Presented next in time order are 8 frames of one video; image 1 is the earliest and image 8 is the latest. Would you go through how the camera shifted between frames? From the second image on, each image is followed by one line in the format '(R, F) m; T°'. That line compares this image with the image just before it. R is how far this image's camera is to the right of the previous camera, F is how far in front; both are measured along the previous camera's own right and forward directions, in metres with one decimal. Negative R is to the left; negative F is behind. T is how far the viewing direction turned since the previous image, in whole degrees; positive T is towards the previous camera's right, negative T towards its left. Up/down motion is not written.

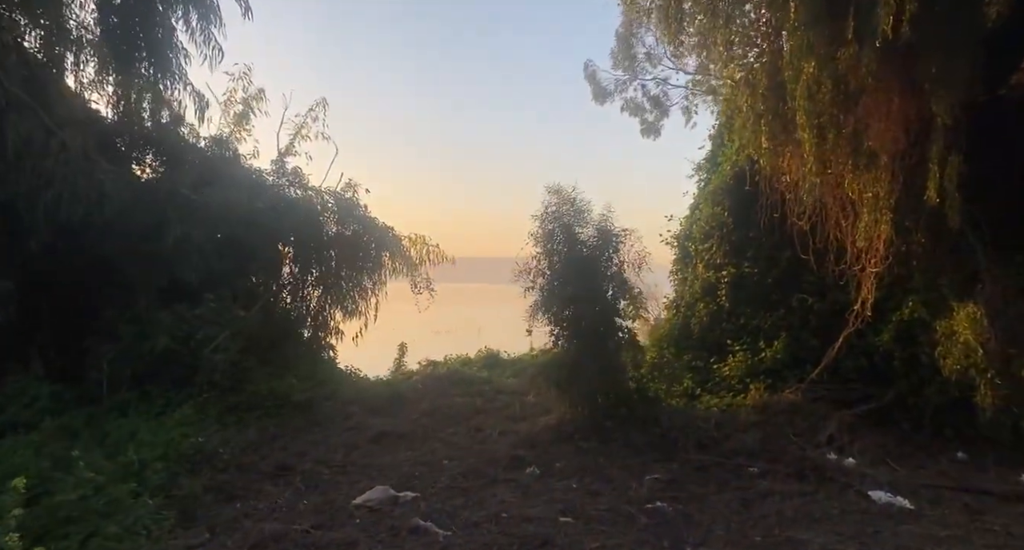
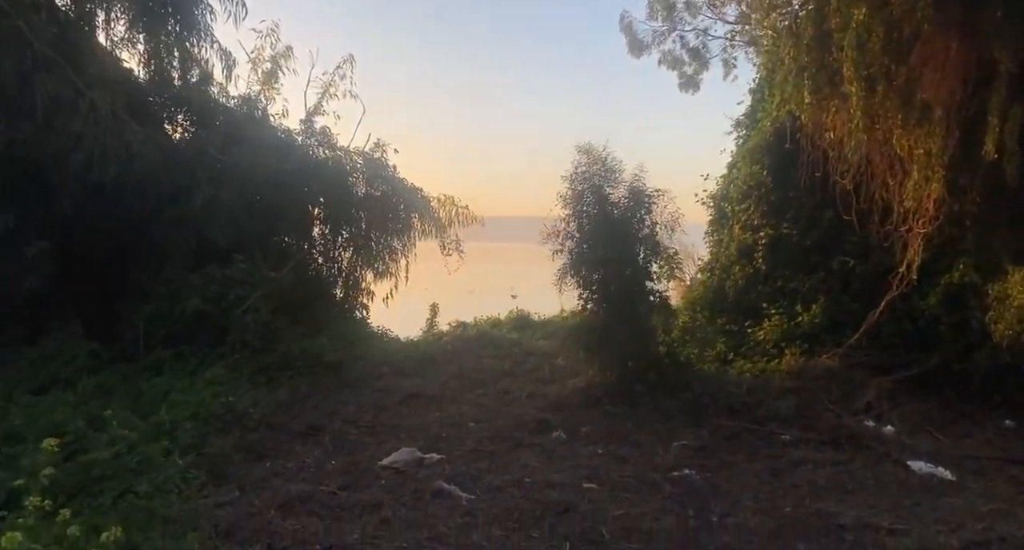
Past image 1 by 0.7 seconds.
(0.0, +0.1) m; -3°
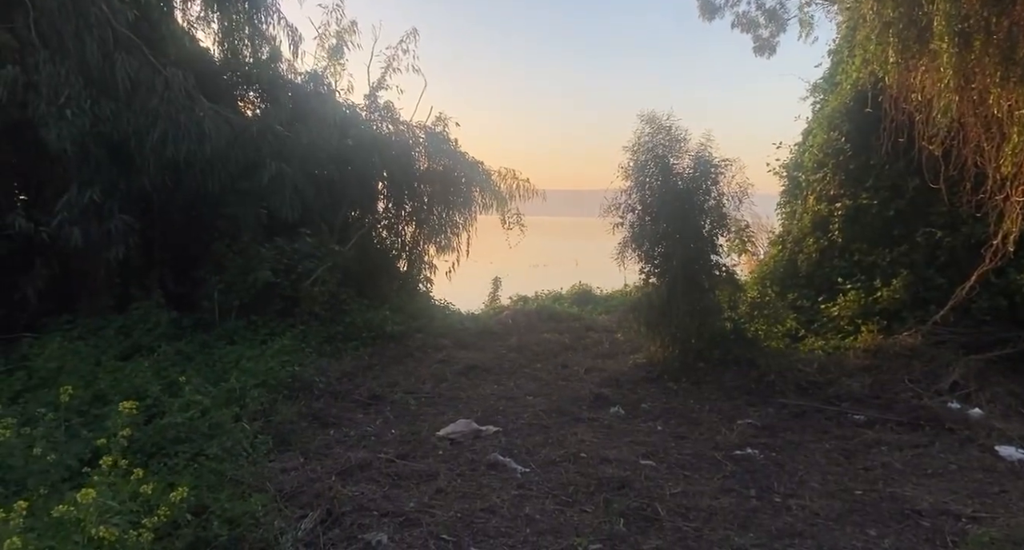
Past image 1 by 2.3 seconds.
(0.0, 0.0) m; -6°
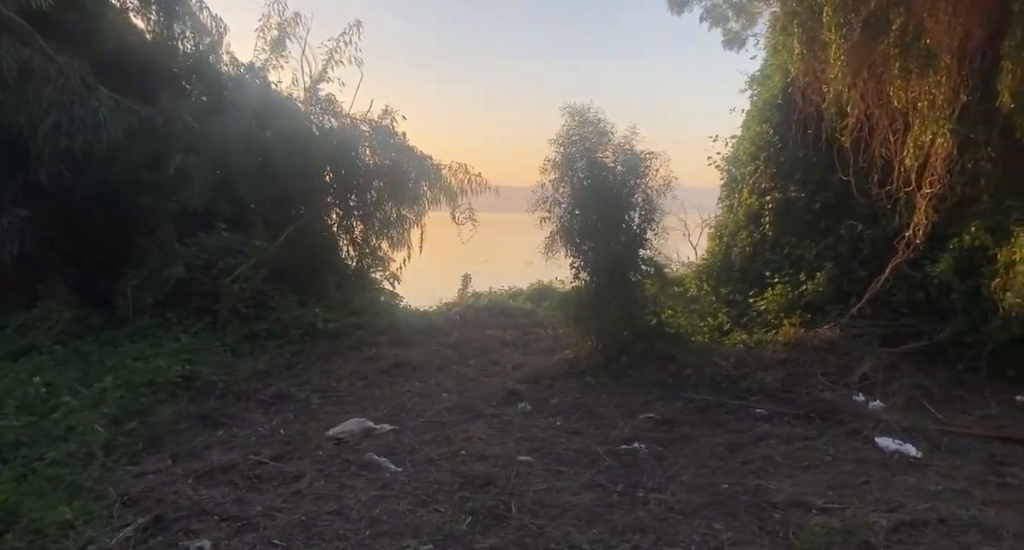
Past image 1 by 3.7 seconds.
(+0.5, 0.0) m; +2°
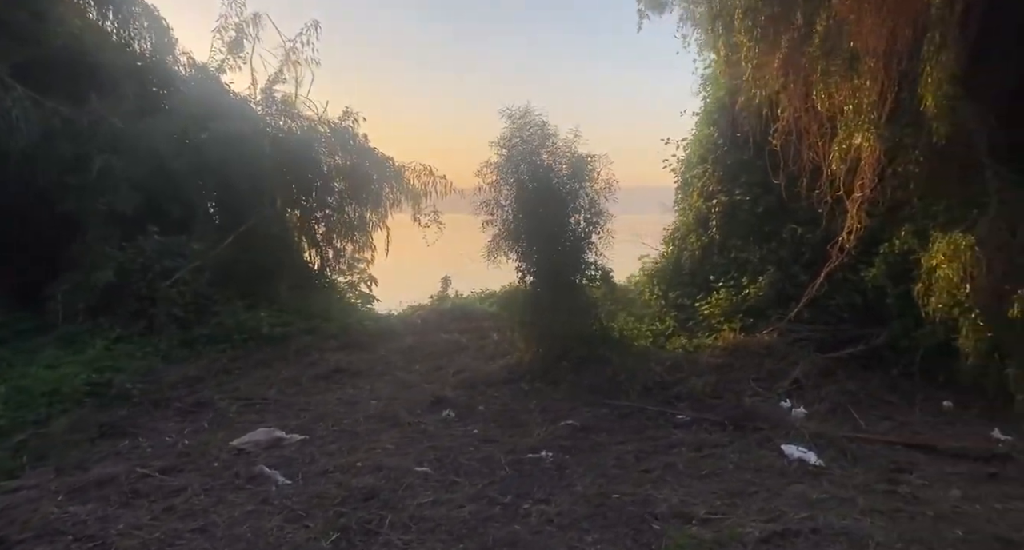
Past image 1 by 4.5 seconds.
(+0.4, 0.0) m; +1°
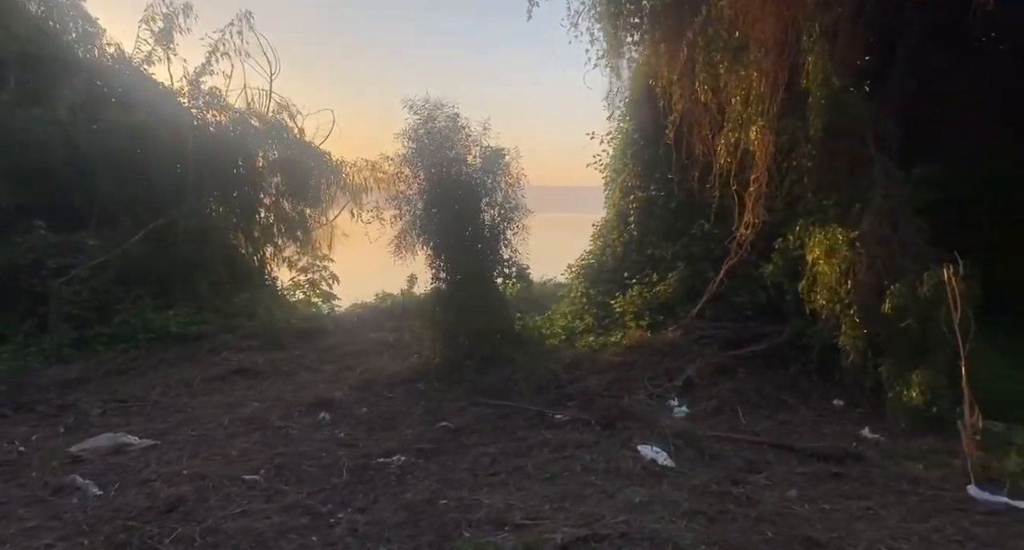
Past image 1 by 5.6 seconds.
(+0.6, +0.1) m; +2°
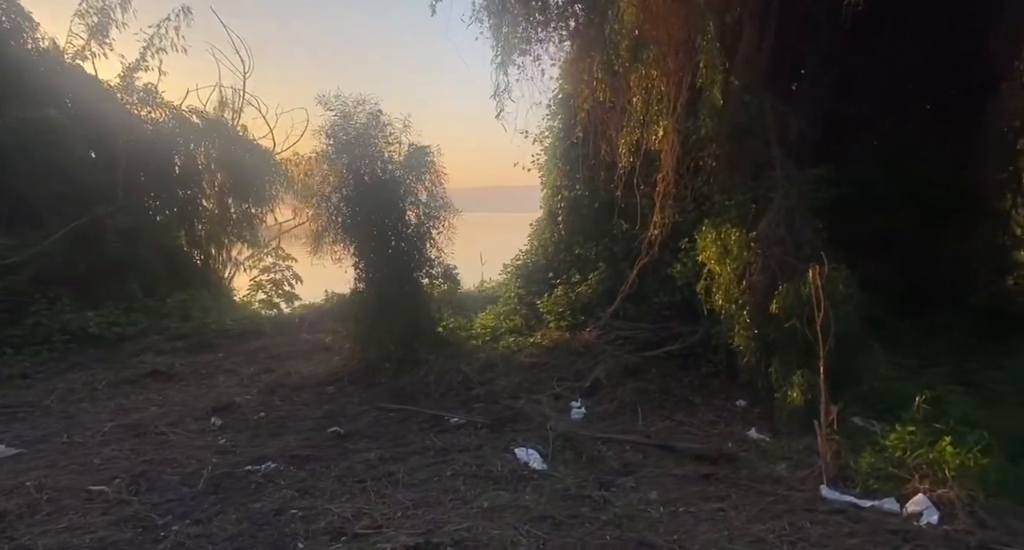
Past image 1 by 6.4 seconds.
(+0.5, 0.0) m; +2°
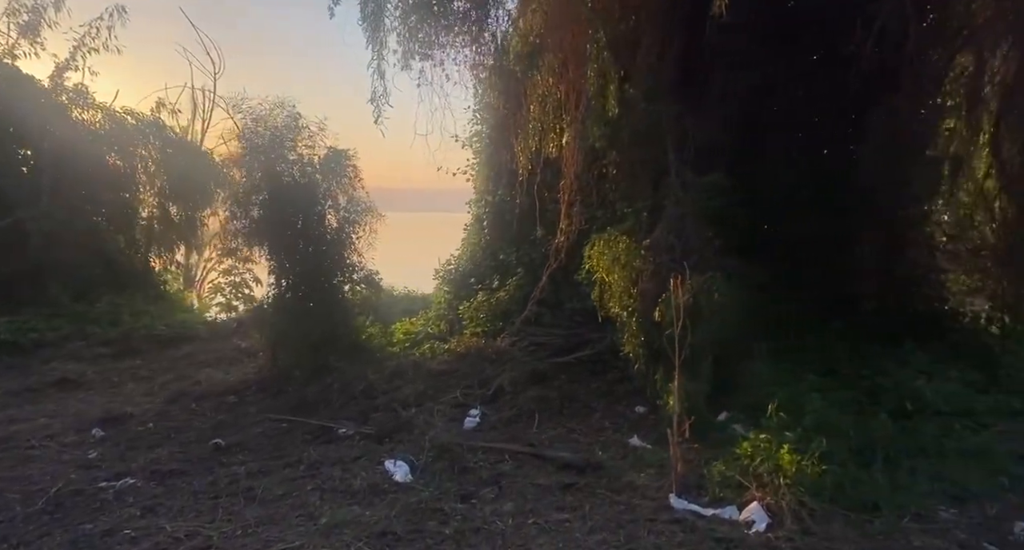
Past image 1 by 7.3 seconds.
(+0.5, 0.0) m; +3°
